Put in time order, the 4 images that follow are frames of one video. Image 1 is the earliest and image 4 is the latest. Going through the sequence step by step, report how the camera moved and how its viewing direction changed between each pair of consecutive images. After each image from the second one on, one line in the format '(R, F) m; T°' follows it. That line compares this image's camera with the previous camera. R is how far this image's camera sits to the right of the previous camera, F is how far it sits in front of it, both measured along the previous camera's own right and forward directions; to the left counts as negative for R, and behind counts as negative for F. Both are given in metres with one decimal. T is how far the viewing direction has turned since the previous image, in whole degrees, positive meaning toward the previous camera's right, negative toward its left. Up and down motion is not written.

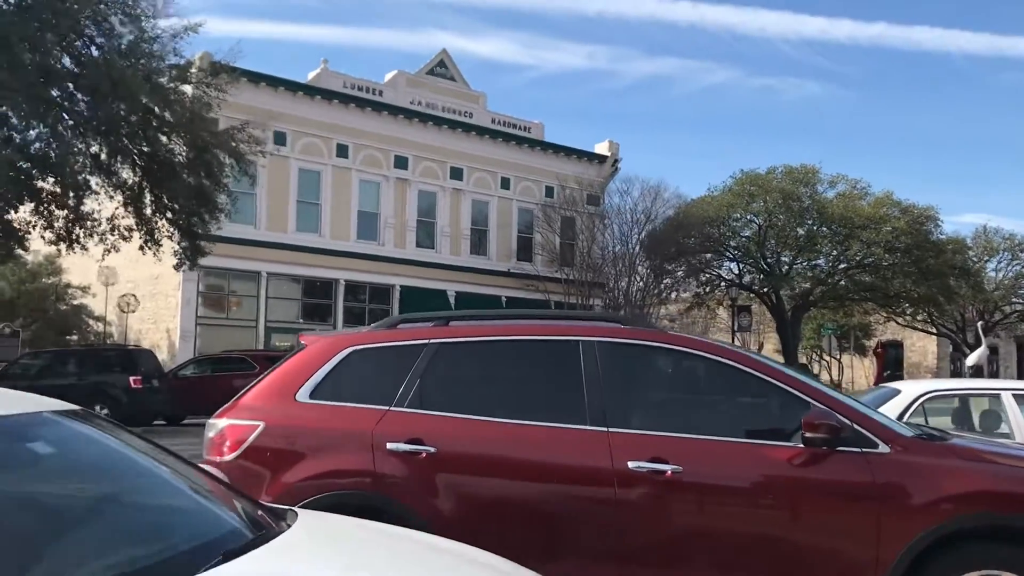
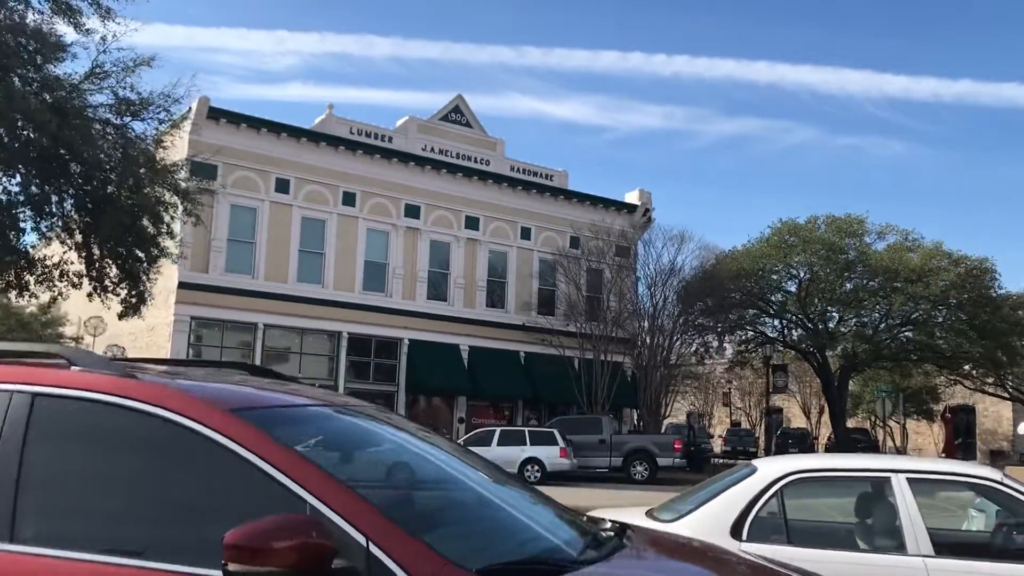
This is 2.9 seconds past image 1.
(+2.0, +1.8) m; -5°
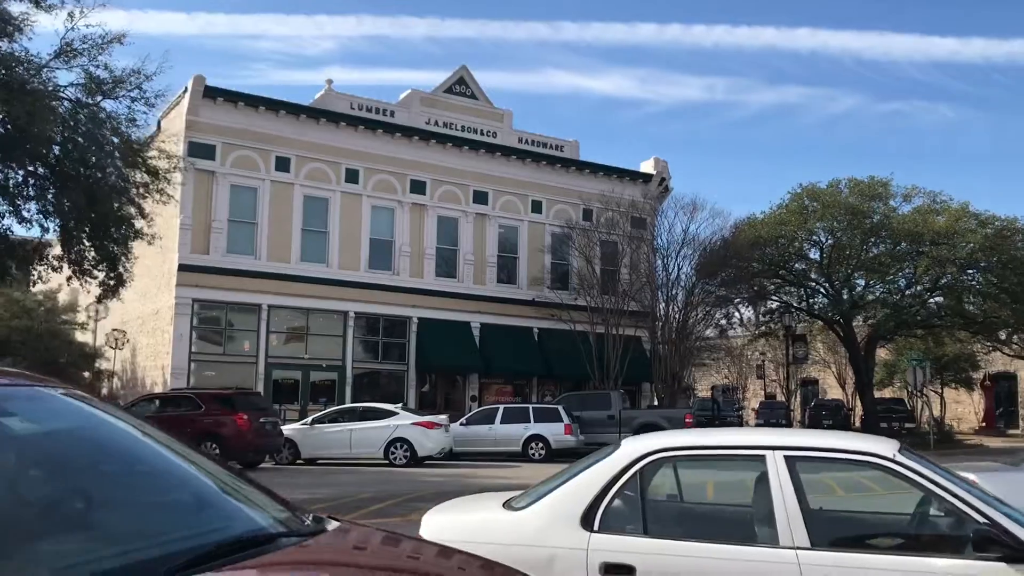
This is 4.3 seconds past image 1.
(+1.0, +0.7) m; -3°
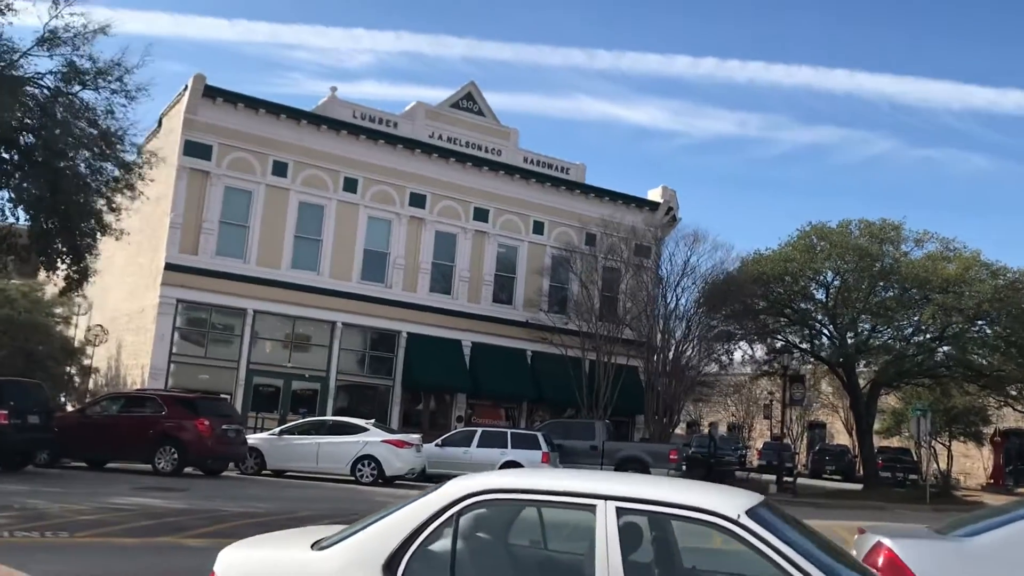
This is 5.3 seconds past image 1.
(+0.8, +0.6) m; -1°
